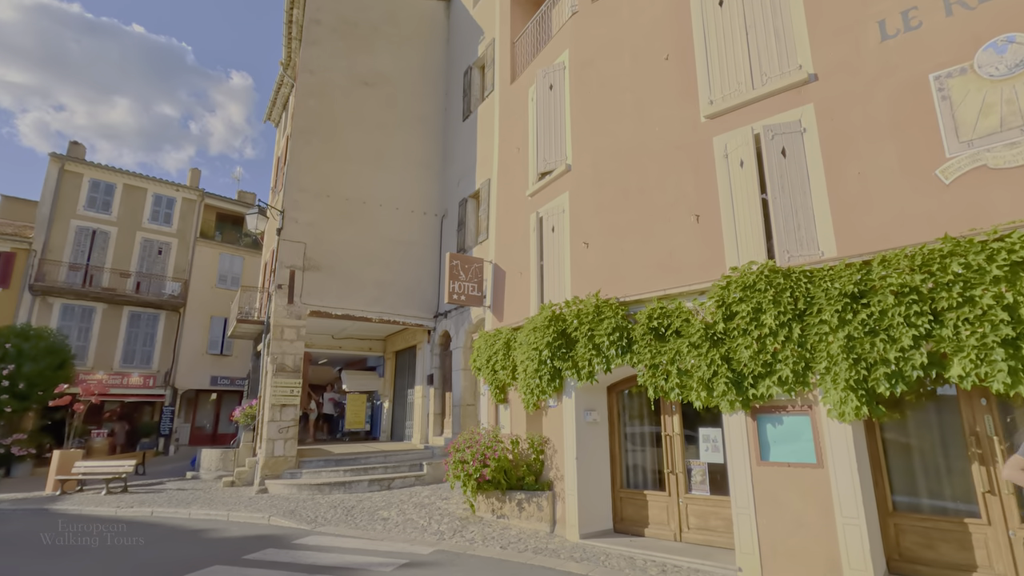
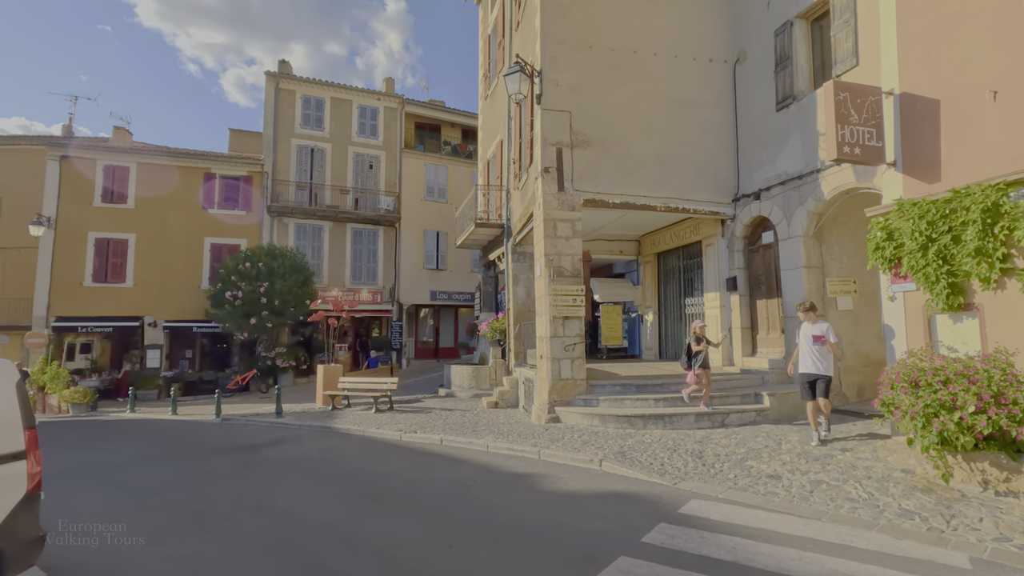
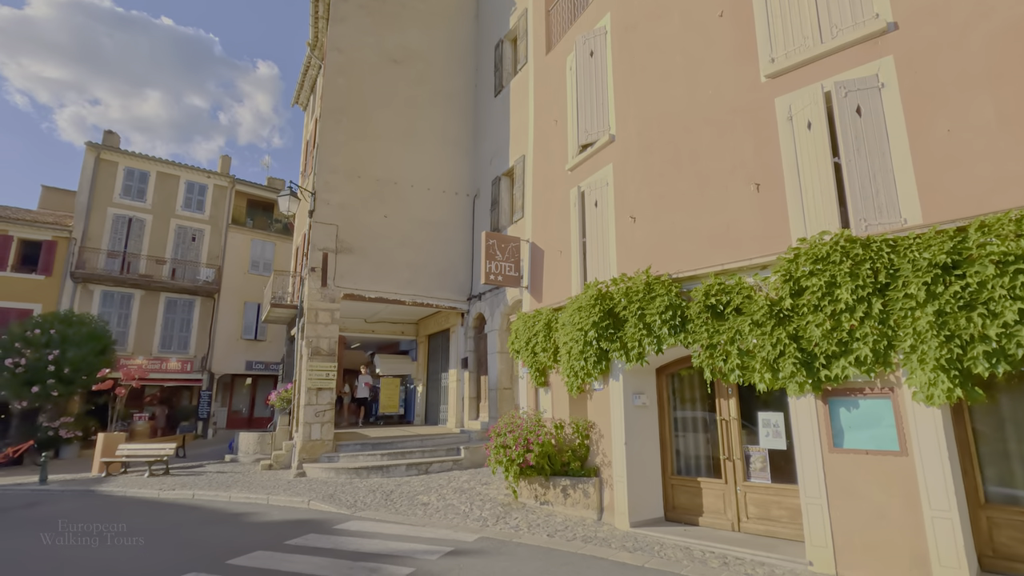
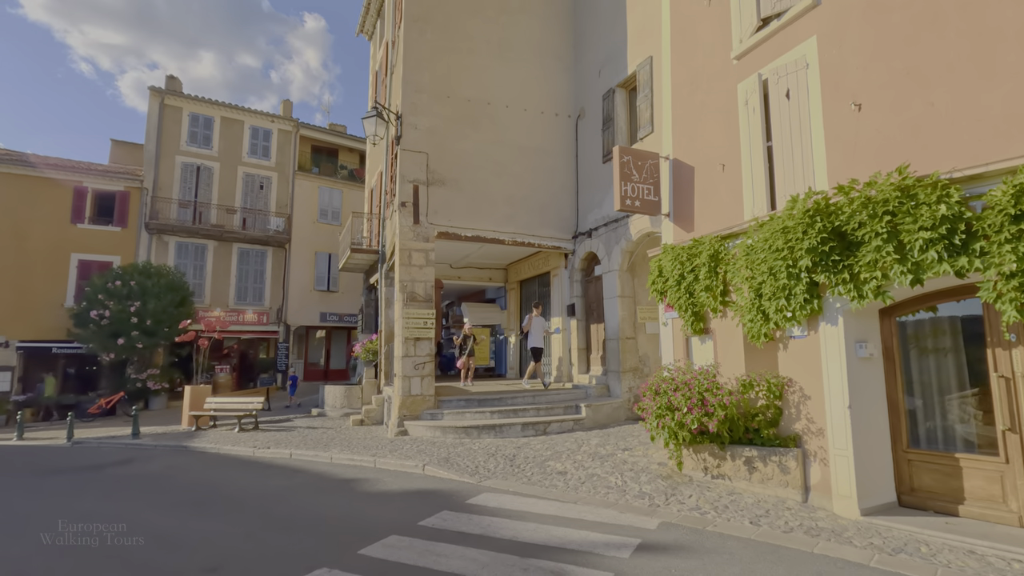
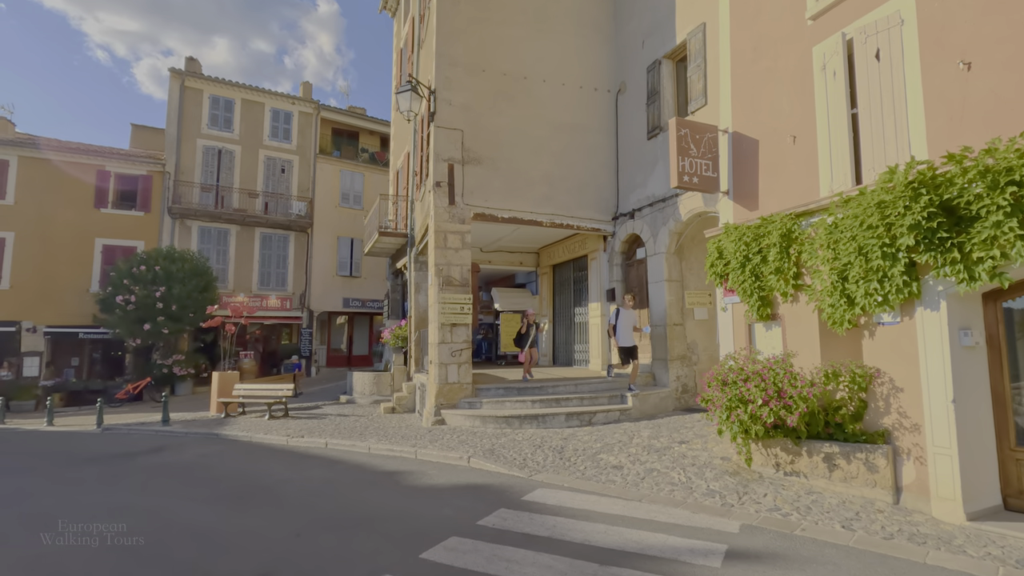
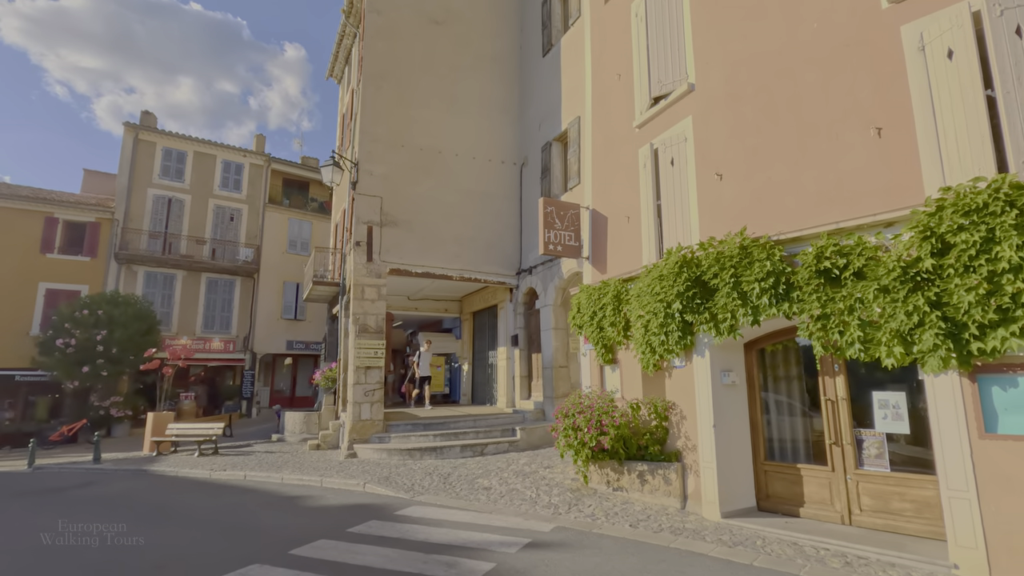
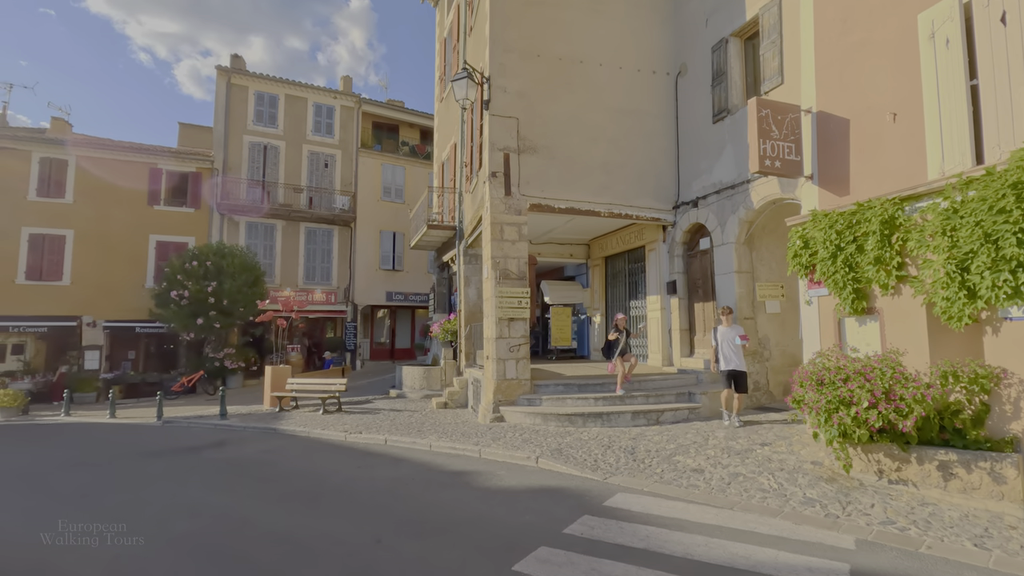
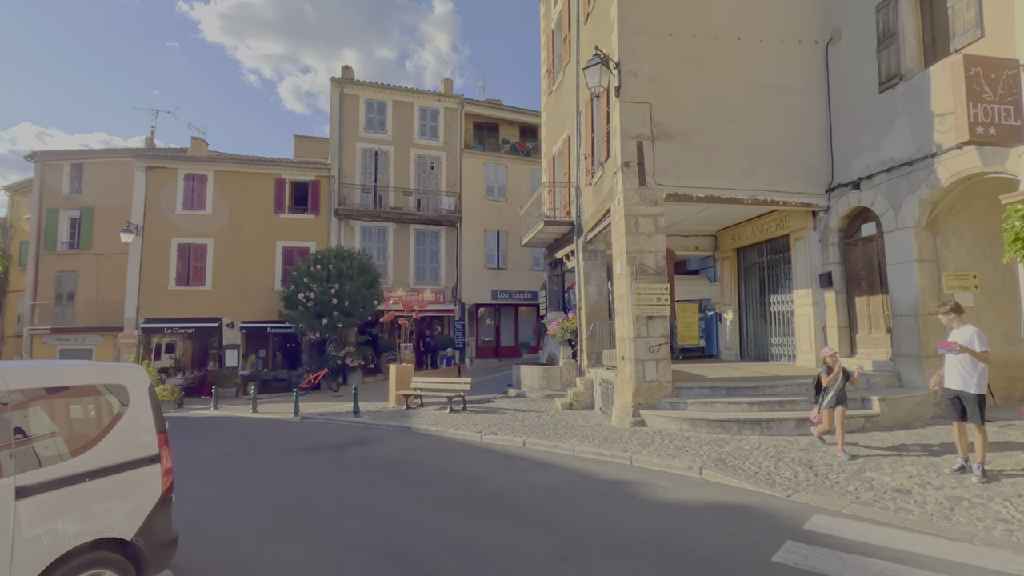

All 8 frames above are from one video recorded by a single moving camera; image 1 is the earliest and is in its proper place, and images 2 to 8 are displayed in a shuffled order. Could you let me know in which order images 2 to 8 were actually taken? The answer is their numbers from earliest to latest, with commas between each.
3, 6, 4, 5, 7, 2, 8
